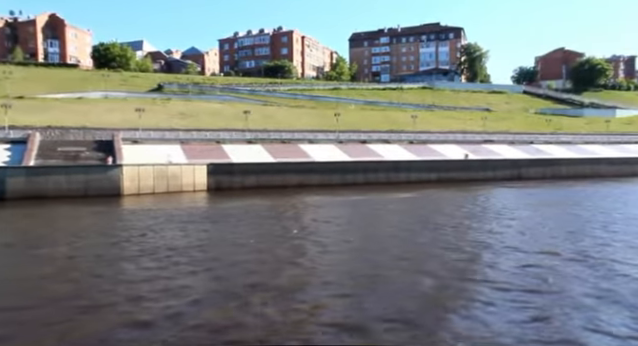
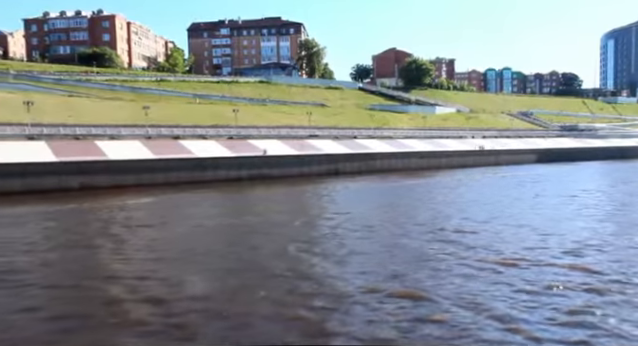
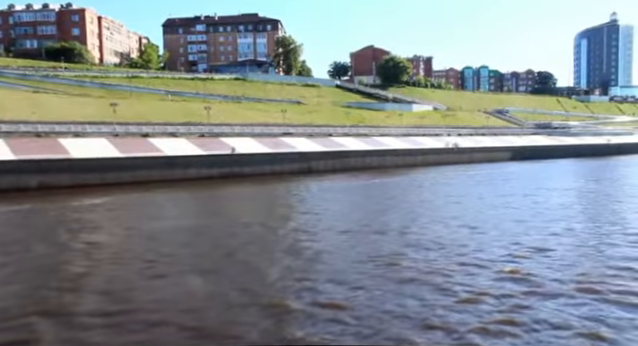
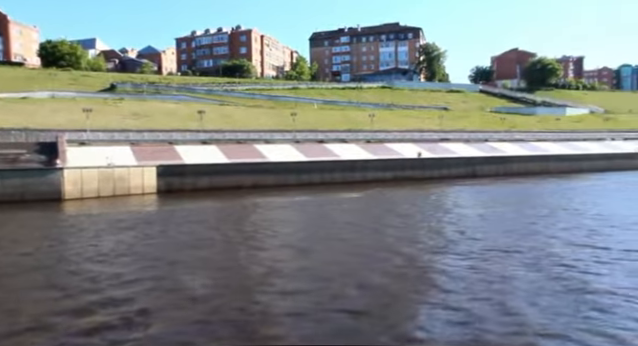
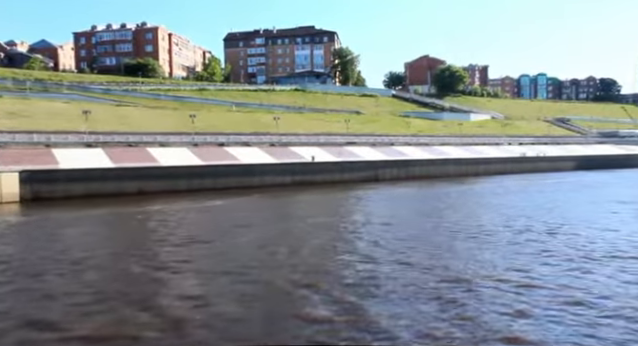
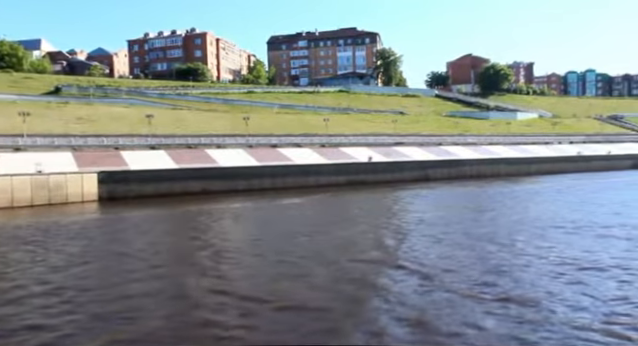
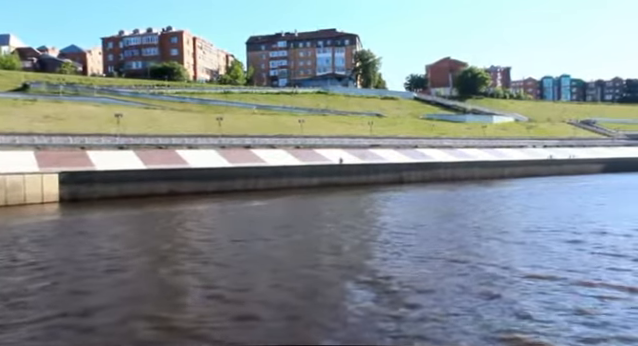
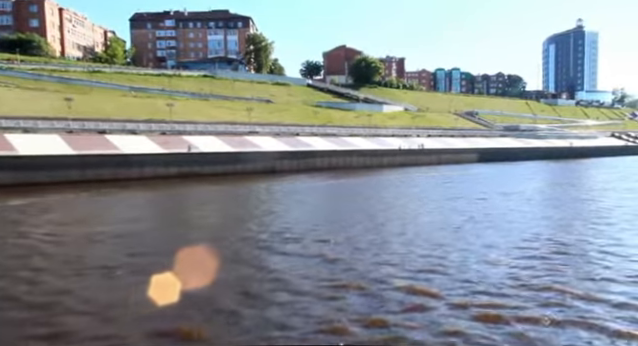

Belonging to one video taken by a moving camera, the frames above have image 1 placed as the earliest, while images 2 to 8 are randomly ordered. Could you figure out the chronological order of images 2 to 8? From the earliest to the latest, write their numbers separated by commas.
4, 6, 7, 5, 2, 3, 8
